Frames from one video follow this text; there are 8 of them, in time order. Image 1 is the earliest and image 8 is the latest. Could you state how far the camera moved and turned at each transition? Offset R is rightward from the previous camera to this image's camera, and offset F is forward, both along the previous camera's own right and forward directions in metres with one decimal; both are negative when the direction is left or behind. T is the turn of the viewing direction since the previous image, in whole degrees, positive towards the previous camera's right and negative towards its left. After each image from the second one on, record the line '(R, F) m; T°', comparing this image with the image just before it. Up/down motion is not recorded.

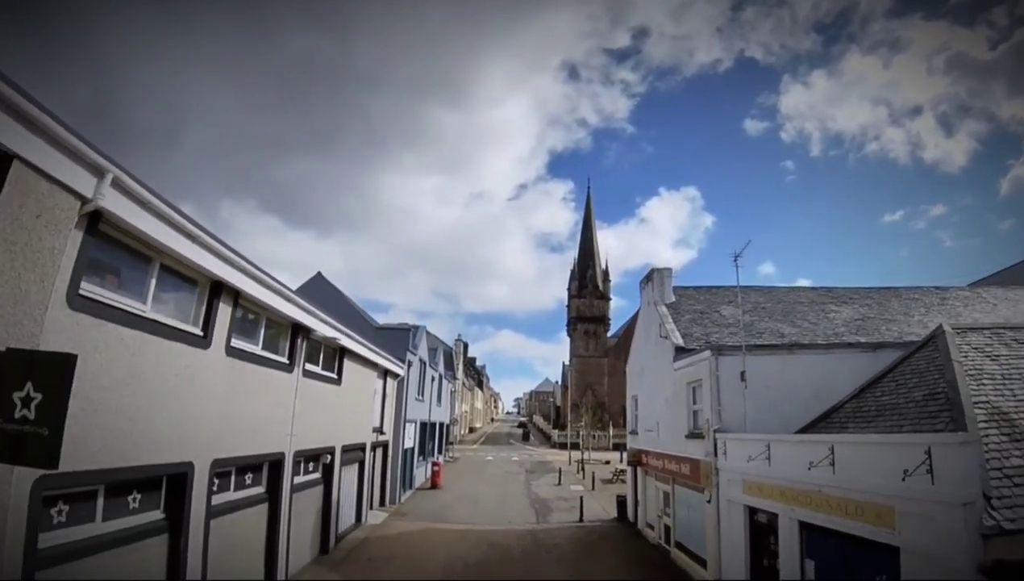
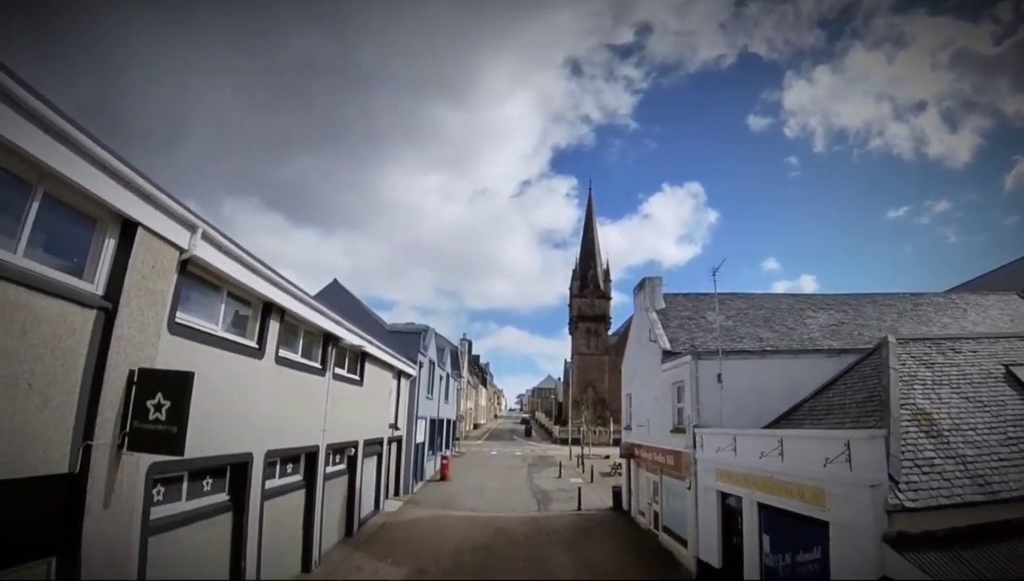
(0.0, -1.3) m; 0°
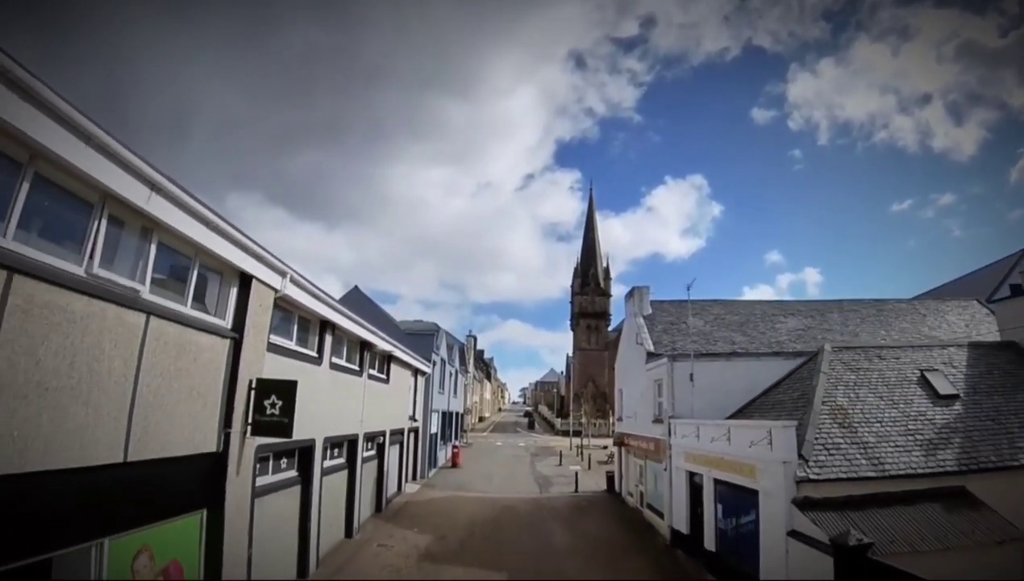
(0.0, -2.1) m; 0°
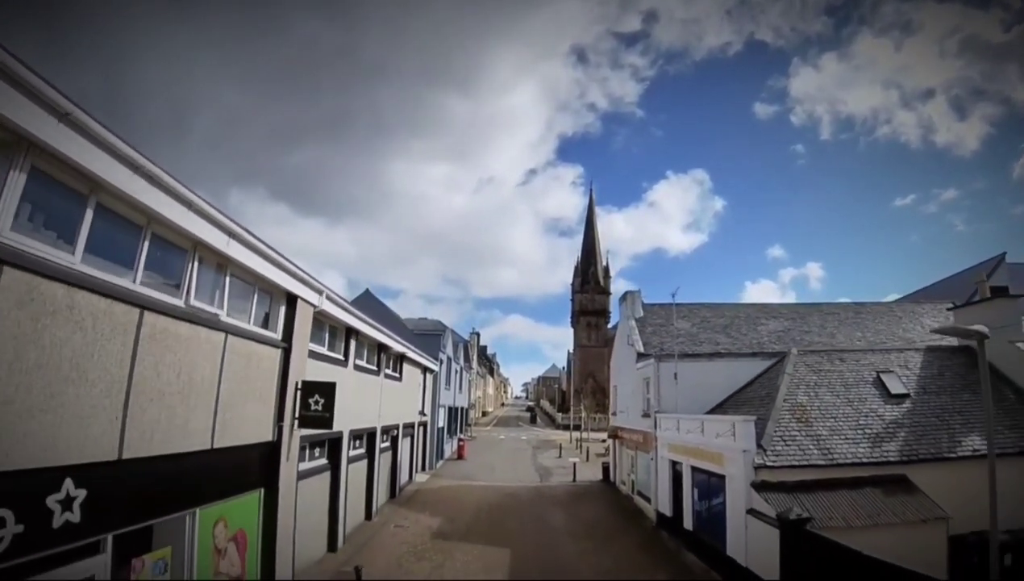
(0.0, -1.4) m; 0°
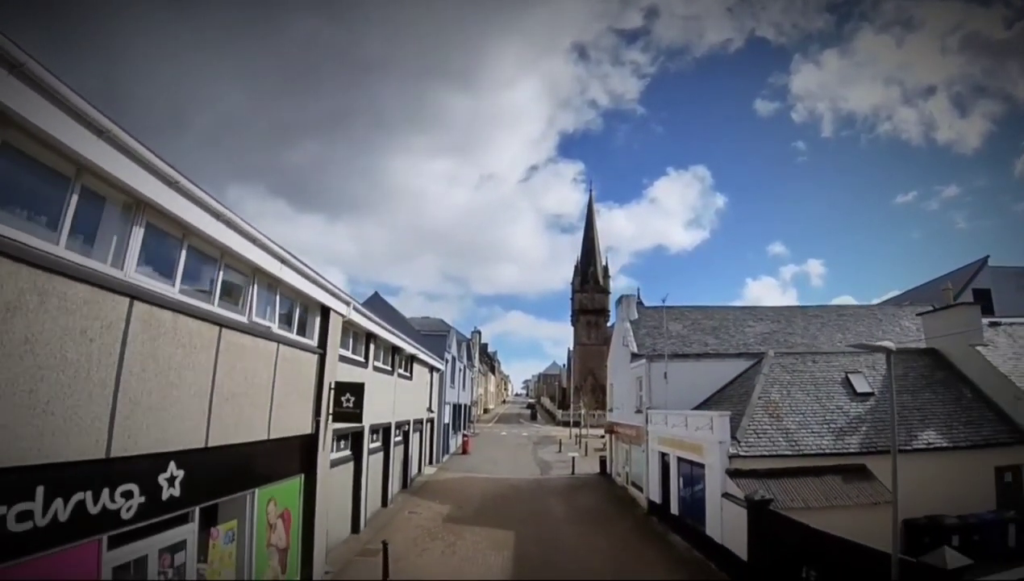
(-0.1, -1.3) m; 0°
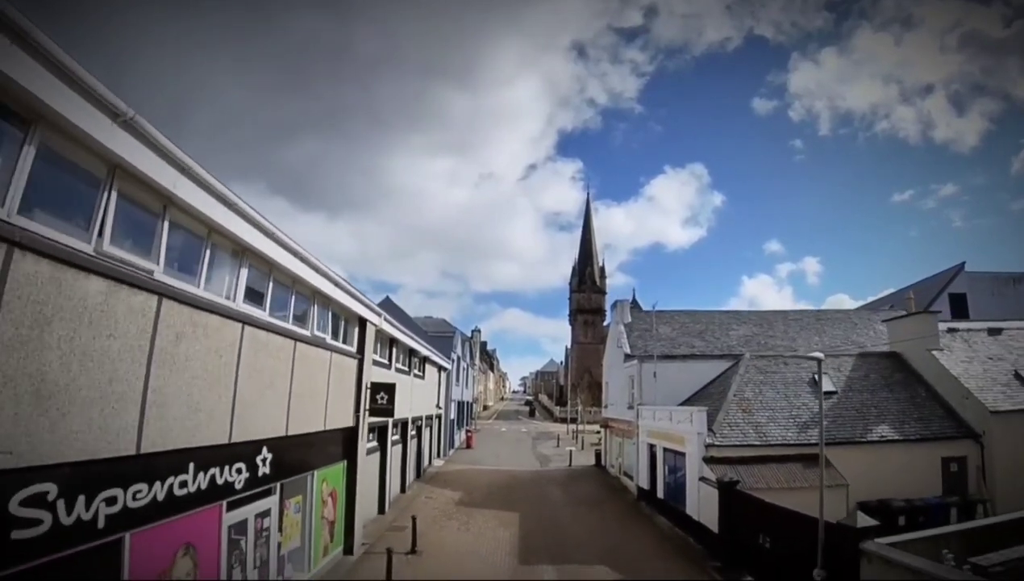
(-0.2, -1.7) m; 0°
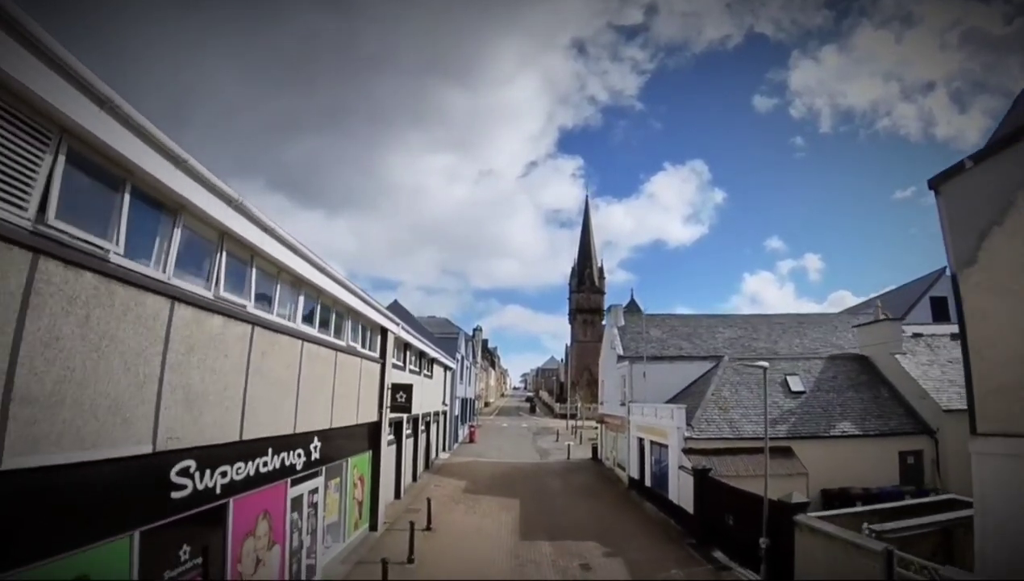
(0.0, -1.7) m; 0°
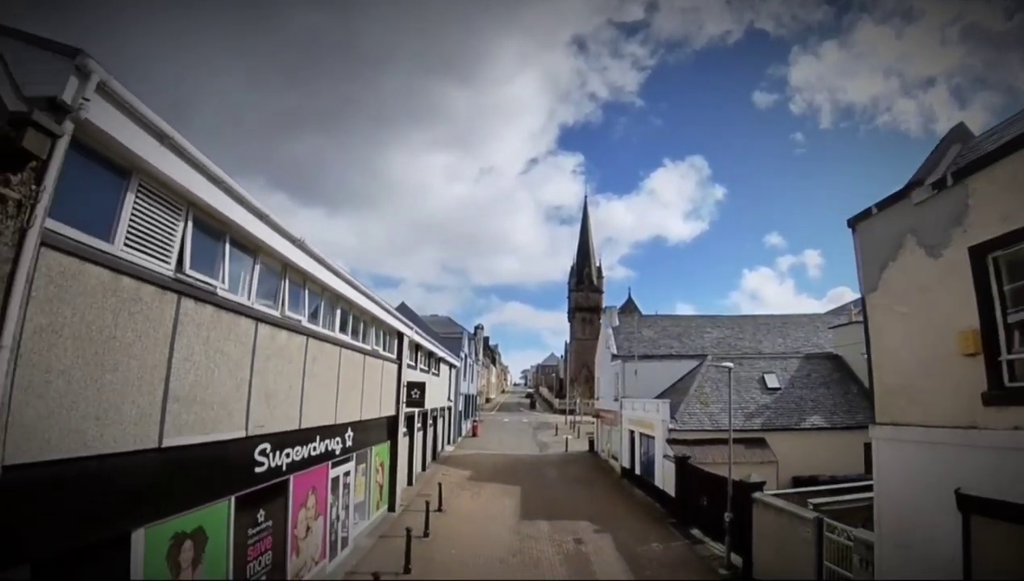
(0.0, -1.6) m; 0°
